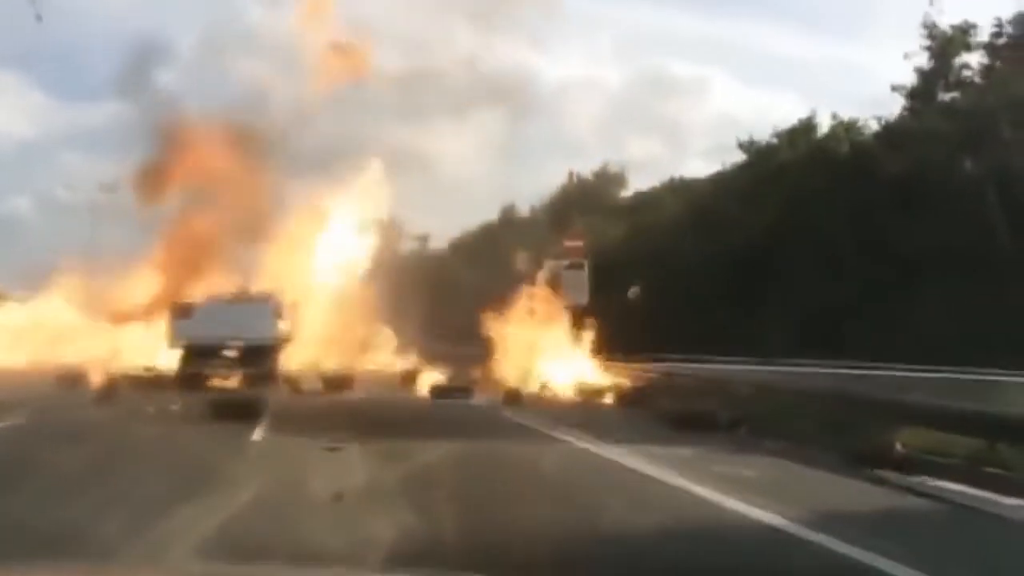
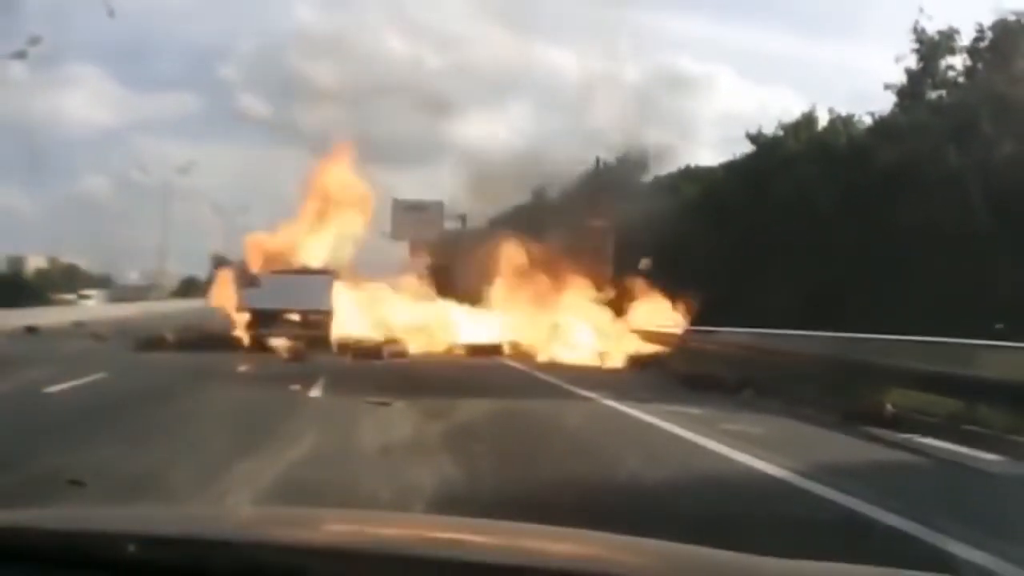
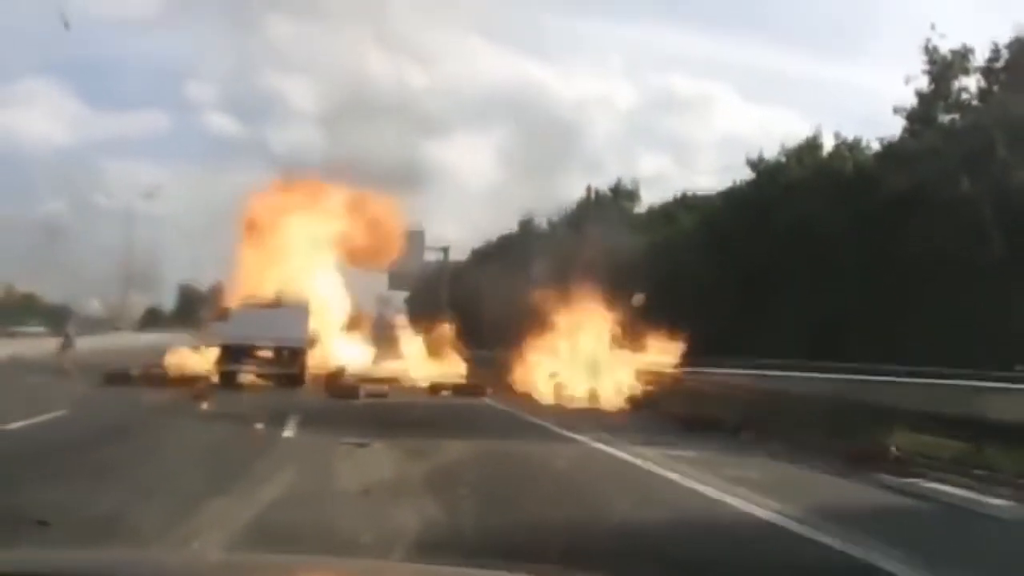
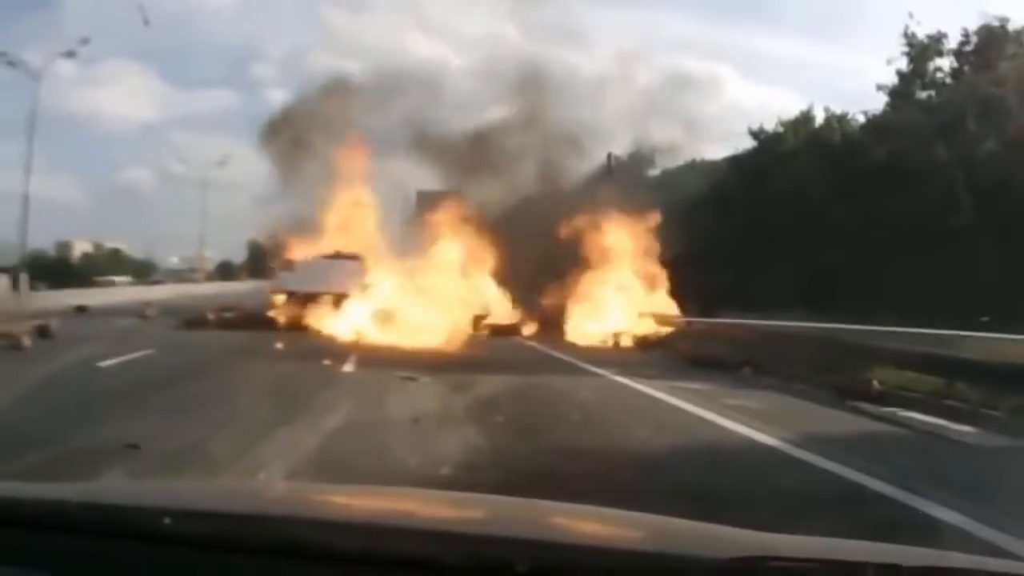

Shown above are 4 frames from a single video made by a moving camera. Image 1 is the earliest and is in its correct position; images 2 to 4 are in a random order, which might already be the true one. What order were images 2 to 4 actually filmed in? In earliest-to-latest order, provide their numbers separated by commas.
3, 2, 4
